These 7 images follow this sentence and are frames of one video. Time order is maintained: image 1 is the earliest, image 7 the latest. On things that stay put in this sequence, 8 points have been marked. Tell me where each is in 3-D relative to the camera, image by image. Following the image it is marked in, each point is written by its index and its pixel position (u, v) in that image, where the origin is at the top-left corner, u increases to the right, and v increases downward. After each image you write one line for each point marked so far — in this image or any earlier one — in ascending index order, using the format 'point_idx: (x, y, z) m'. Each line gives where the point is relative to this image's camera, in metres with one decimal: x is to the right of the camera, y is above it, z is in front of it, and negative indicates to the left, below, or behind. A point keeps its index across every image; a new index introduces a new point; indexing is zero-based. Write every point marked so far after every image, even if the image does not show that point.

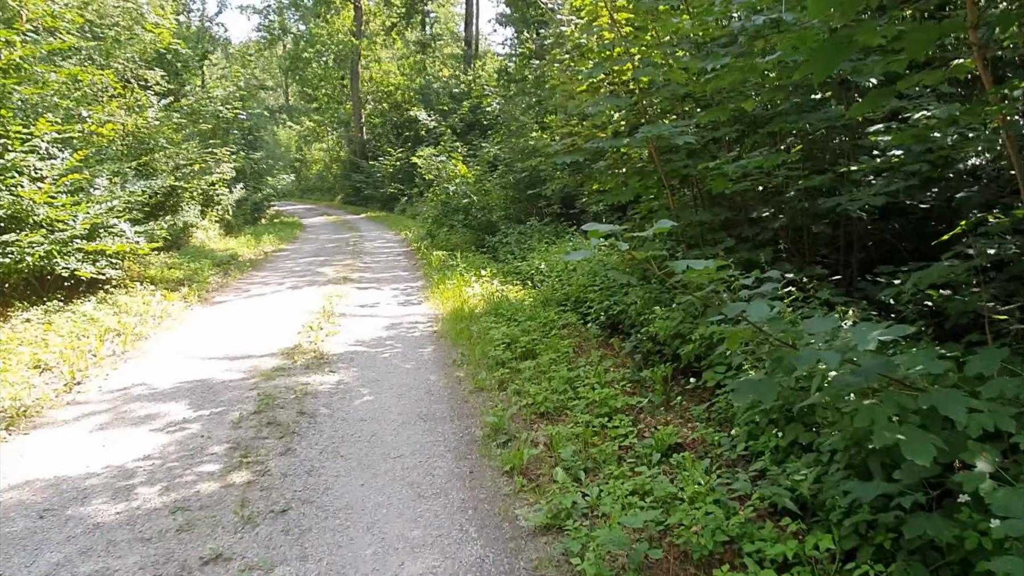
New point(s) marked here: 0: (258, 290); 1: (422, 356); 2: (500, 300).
0: (-2.8, 0.0, +10.0) m
1: (-0.6, -0.5, +6.1) m
2: (-0.1, -0.1, +7.9) m
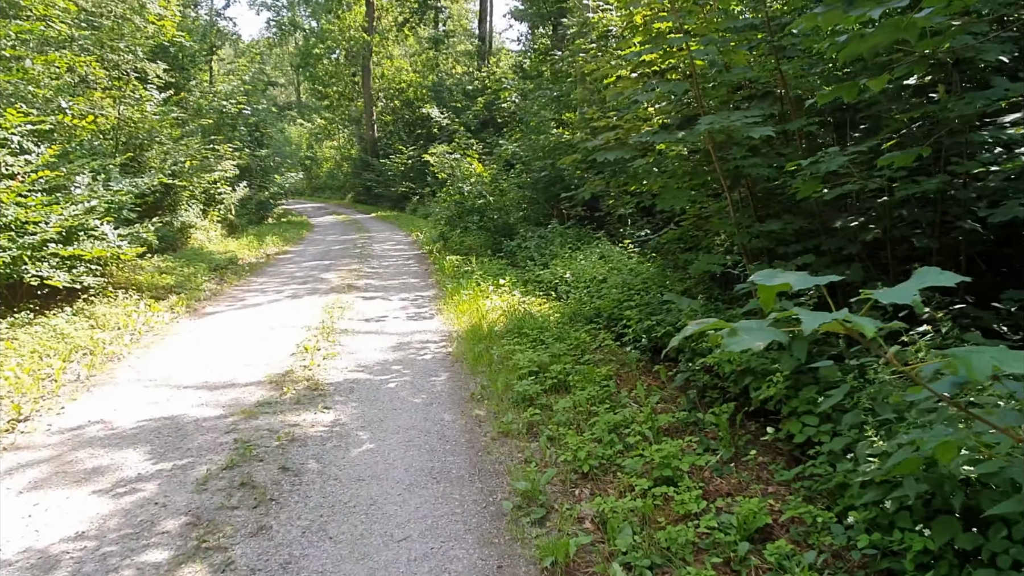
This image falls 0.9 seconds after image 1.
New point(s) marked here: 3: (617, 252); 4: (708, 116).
0: (-2.5, -0.1, +9.2) m
1: (-0.4, -0.6, +5.2) m
2: (+0.1, -0.2, +7.0) m
3: (+1.0, +0.3, +9.2) m
4: (+1.0, +0.8, +4.5) m
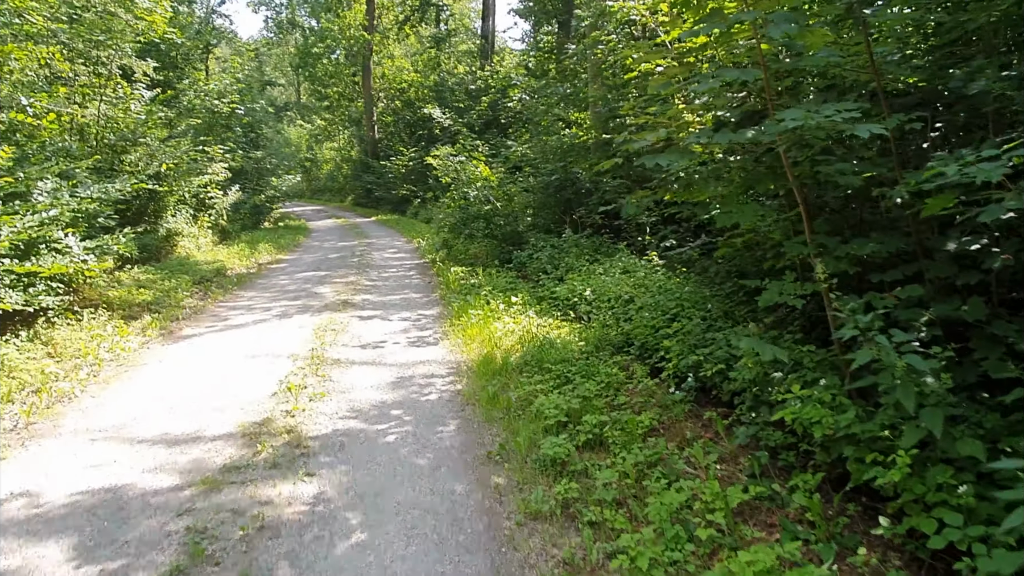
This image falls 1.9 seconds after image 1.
0: (-2.4, -0.3, +8.2) m
1: (-0.3, -0.7, +4.3) m
2: (+0.2, -0.4, +6.1) m
3: (+1.2, +0.2, +8.3) m
4: (+1.1, +0.7, +3.6) m
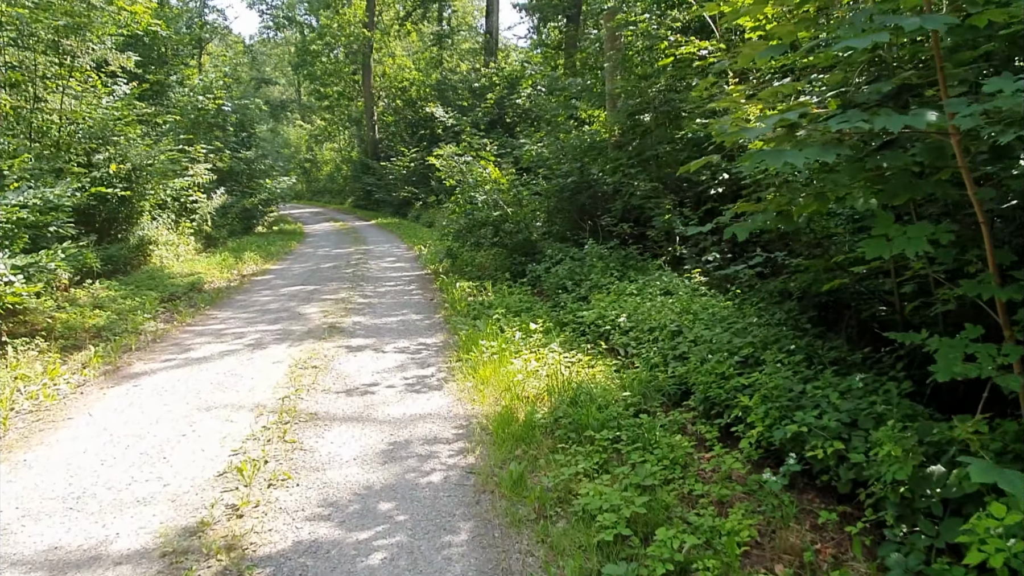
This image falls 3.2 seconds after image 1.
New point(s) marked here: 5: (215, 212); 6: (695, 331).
0: (-2.3, -0.4, +6.9) m
1: (-0.2, -0.9, +3.0) m
2: (+0.3, -0.5, +4.7) m
3: (+1.3, 0.0, +7.0) m
4: (+1.2, +0.5, +2.3) m
5: (-5.3, +1.4, +16.6) m
6: (+1.1, -0.3, +5.6) m
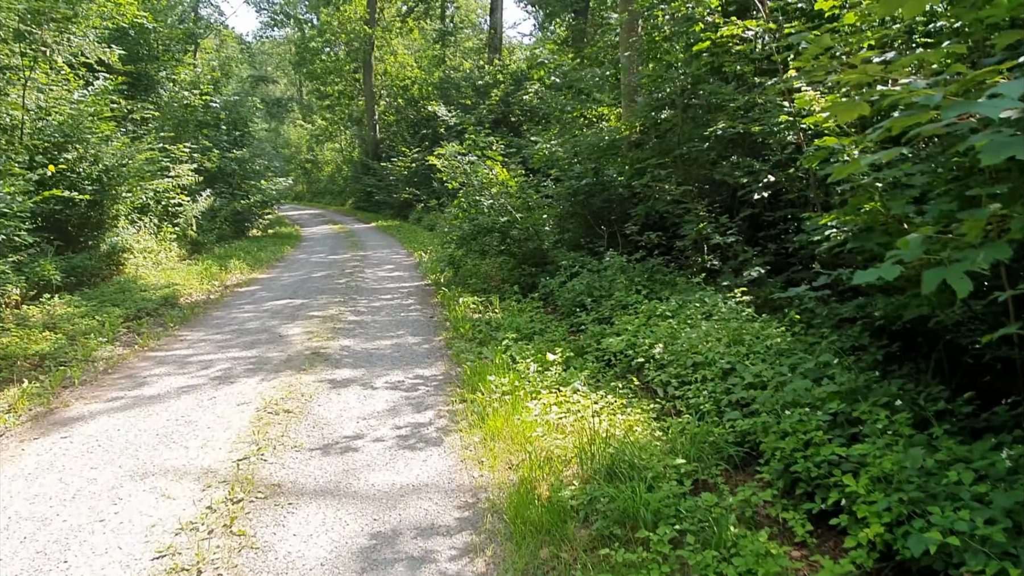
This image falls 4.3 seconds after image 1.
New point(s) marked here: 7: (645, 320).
0: (-2.2, -0.6, +5.9) m
1: (-0.1, -1.0, +1.9) m
2: (+0.4, -0.7, +3.7) m
3: (+1.4, -0.1, +5.9) m
4: (+1.3, +0.4, +1.2) m
5: (-5.2, +1.2, +15.6) m
6: (+1.2, -0.4, +4.5) m
7: (+0.9, -0.2, +6.3) m
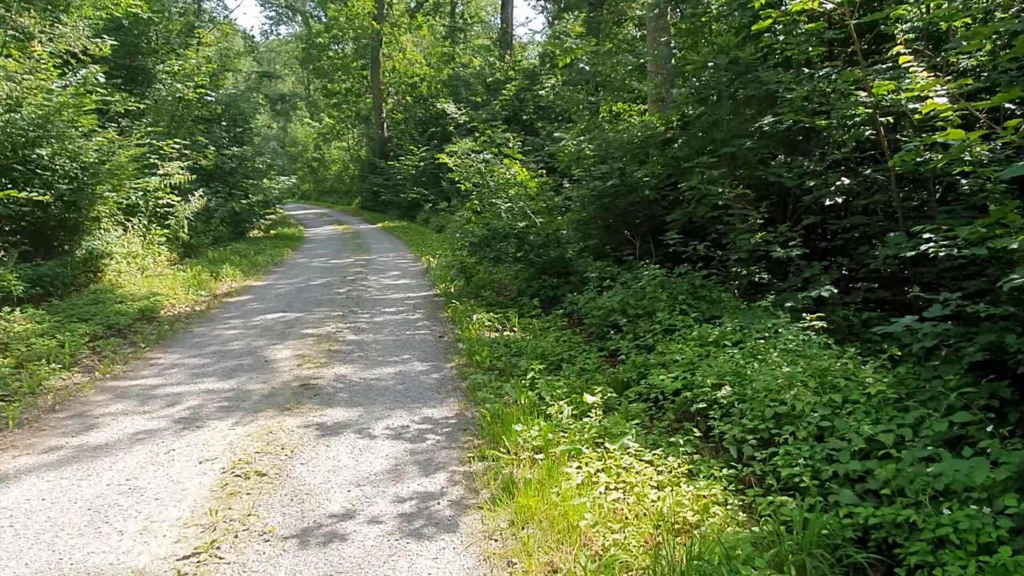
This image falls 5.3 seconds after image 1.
0: (-2.1, -0.7, +4.8) m
1: (0.0, -1.2, +0.9) m
2: (+0.5, -0.8, +2.6) m
3: (+1.5, -0.3, +4.8) m
4: (+1.4, +0.2, +0.2) m
5: (-5.0, +1.1, +14.6) m
6: (+1.3, -0.5, +3.5) m
7: (+1.1, -0.3, +5.3) m
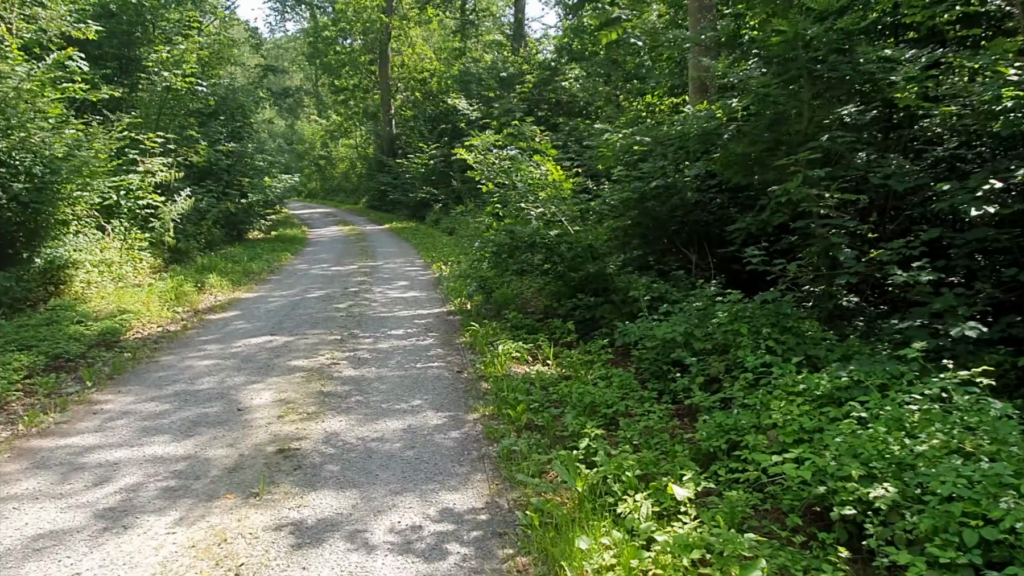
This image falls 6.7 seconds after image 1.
0: (-1.9, -0.9, +3.5) m
1: (+0.1, -1.3, -0.5) m
2: (+0.7, -1.0, +1.3) m
3: (+1.7, -0.5, +3.5) m
4: (+1.5, +0.1, -1.2) m
5: (-4.7, +1.0, +13.3) m
6: (+1.5, -0.7, +2.1) m
7: (+1.3, -0.5, +3.9) m
